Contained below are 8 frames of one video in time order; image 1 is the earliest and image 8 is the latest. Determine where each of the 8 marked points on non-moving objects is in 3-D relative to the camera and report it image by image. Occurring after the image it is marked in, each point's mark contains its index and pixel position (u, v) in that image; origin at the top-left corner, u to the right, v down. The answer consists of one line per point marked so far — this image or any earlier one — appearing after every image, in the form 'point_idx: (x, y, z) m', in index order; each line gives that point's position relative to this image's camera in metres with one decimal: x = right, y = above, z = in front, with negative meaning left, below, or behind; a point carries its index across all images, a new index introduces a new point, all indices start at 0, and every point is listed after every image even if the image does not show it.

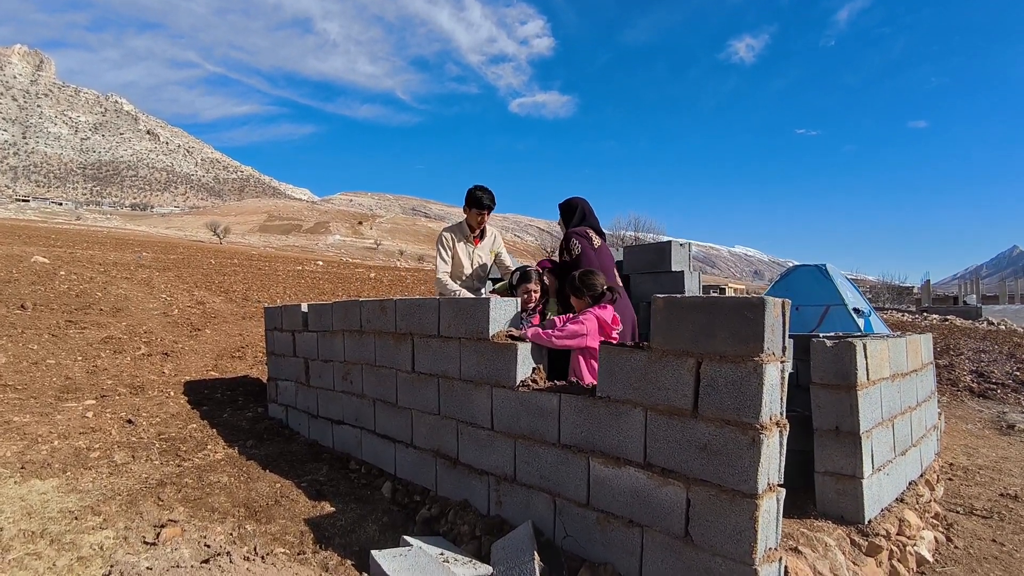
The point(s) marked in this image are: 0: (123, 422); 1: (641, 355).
0: (-3.2, -1.1, +5.0) m
1: (+0.5, -0.3, +2.5) m
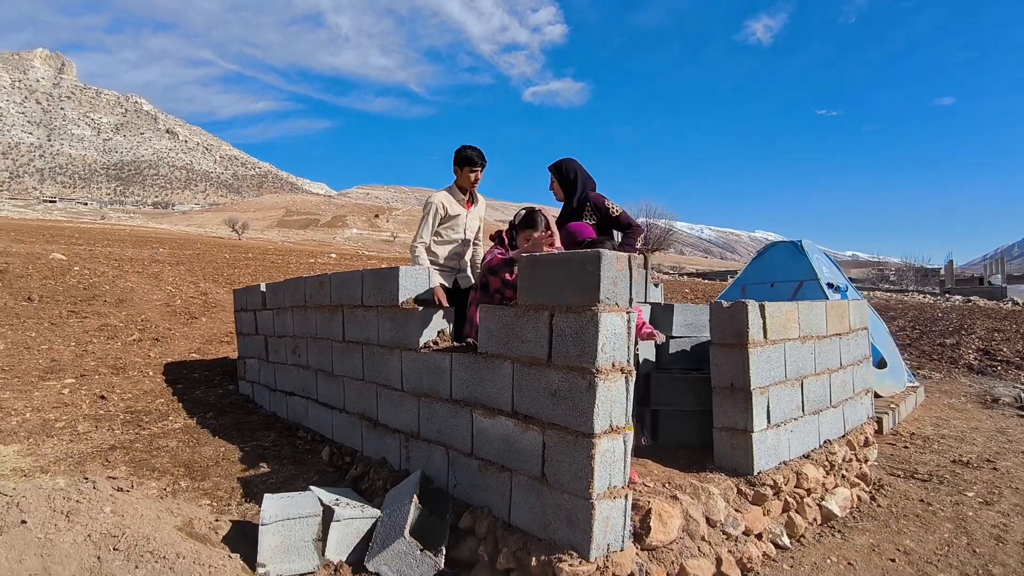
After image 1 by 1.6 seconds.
0: (-3.6, -0.9, +5.4) m
1: (0.0, -0.1, +2.7) m
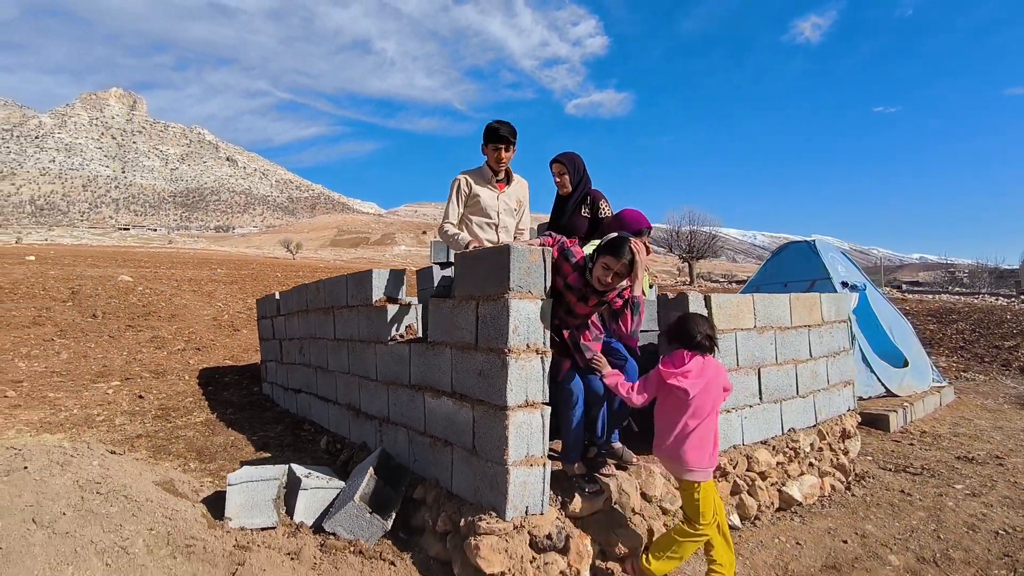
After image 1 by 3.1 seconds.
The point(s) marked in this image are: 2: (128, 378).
0: (-3.7, -1.1, +6.0) m
1: (-0.3, -0.1, +3.1) m
2: (-4.3, -1.0, +6.8) m
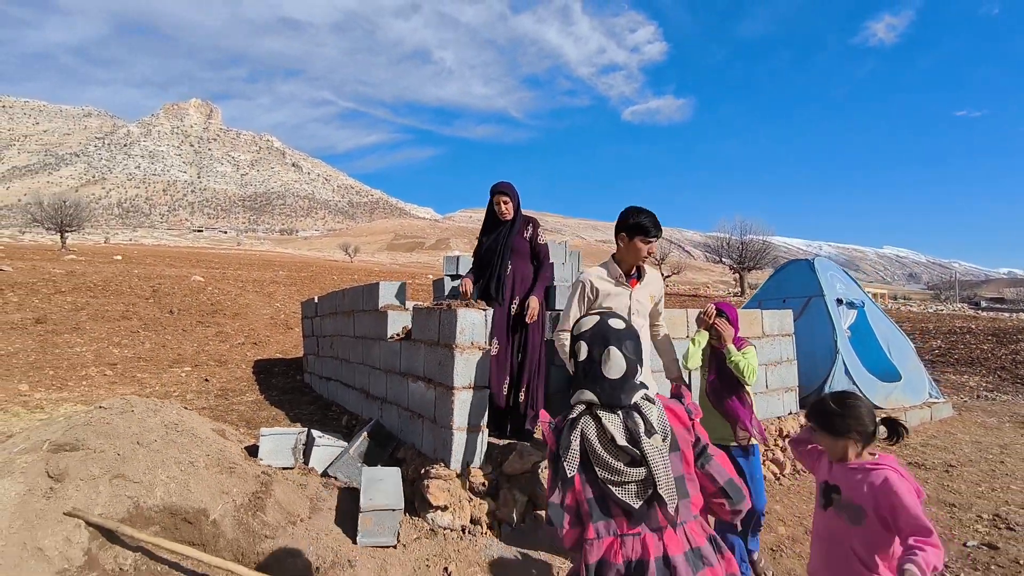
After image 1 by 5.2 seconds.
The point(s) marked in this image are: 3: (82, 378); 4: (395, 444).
0: (-3.7, -1.1, +7.4) m
1: (-0.6, -0.2, +4.1) m
2: (-4.2, -1.0, +8.2) m
3: (-4.8, -1.0, +6.8) m
4: (-0.8, -1.1, +4.4) m
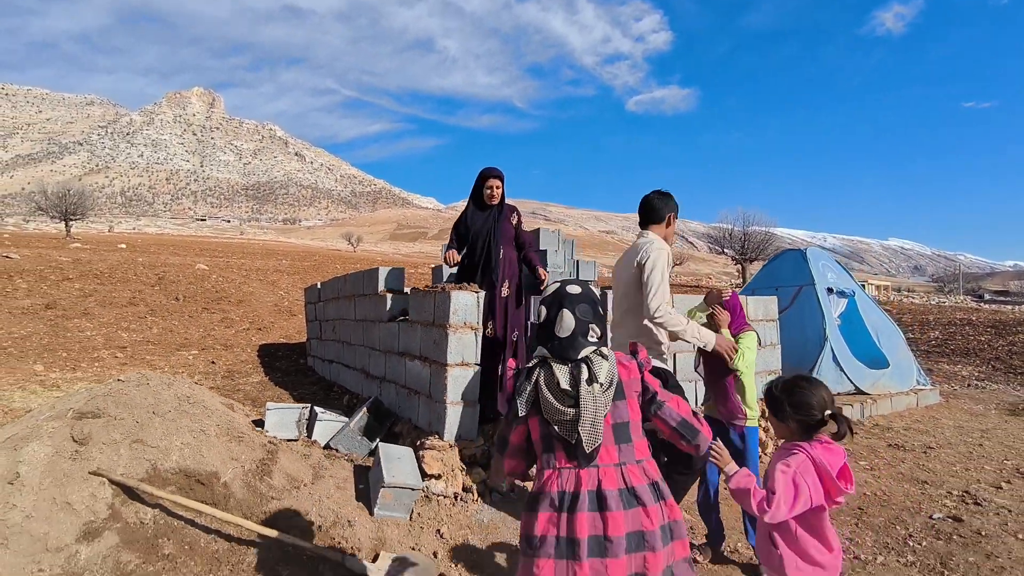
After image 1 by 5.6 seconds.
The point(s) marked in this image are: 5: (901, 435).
0: (-3.8, -0.9, +7.6) m
1: (-0.7, 0.0, +4.4) m
2: (-4.3, -0.8, +8.5) m
3: (-4.8, -0.8, +7.1) m
4: (-0.9, -1.0, +4.6) m
5: (+4.7, -1.8, +7.4) m
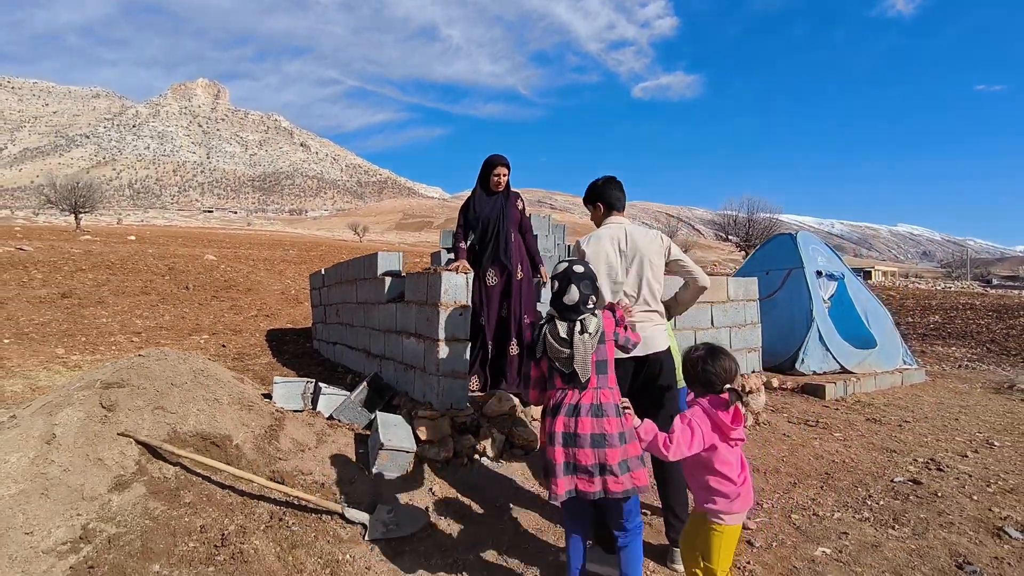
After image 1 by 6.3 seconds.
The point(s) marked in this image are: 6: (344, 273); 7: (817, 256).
0: (-3.8, -0.7, +8.0) m
1: (-0.8, +0.1, +4.7) m
2: (-4.3, -0.7, +8.9) m
3: (-4.9, -0.7, +7.5) m
4: (-1.0, -0.9, +5.0) m
5: (+4.7, -1.6, +7.7) m
6: (-1.8, +0.2, +6.7) m
7: (+5.0, +0.5, +10.1) m
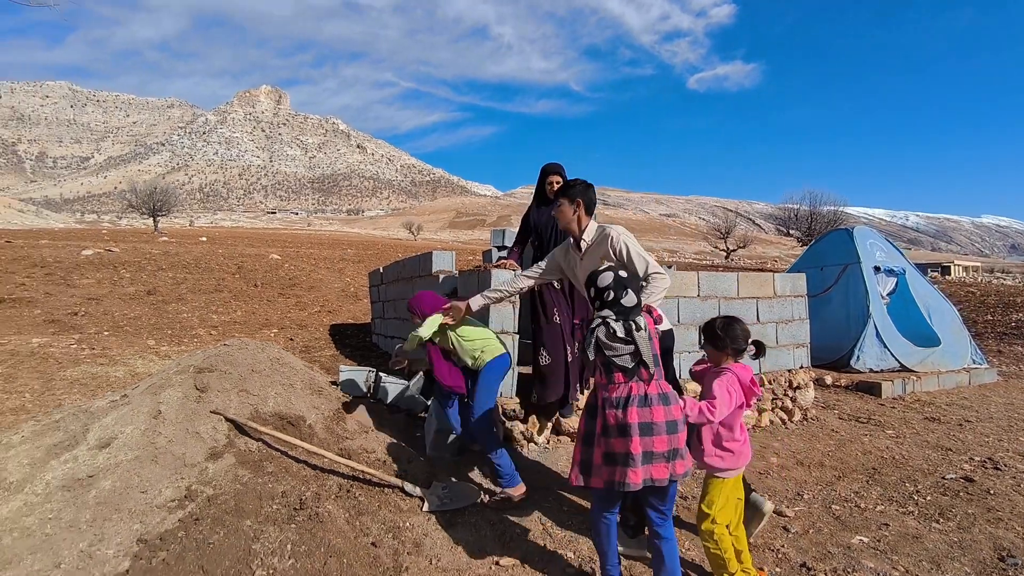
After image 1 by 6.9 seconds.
0: (-3.1, -0.7, +8.6) m
1: (-0.4, +0.1, +5.1) m
2: (-3.6, -0.6, +9.5) m
3: (-4.3, -0.7, +8.2) m
4: (-0.6, -0.8, +5.3) m
5: (+5.3, -1.5, +7.6) m
6: (-1.3, +0.2, +7.1) m
7: (+5.8, +0.6, +10.0) m
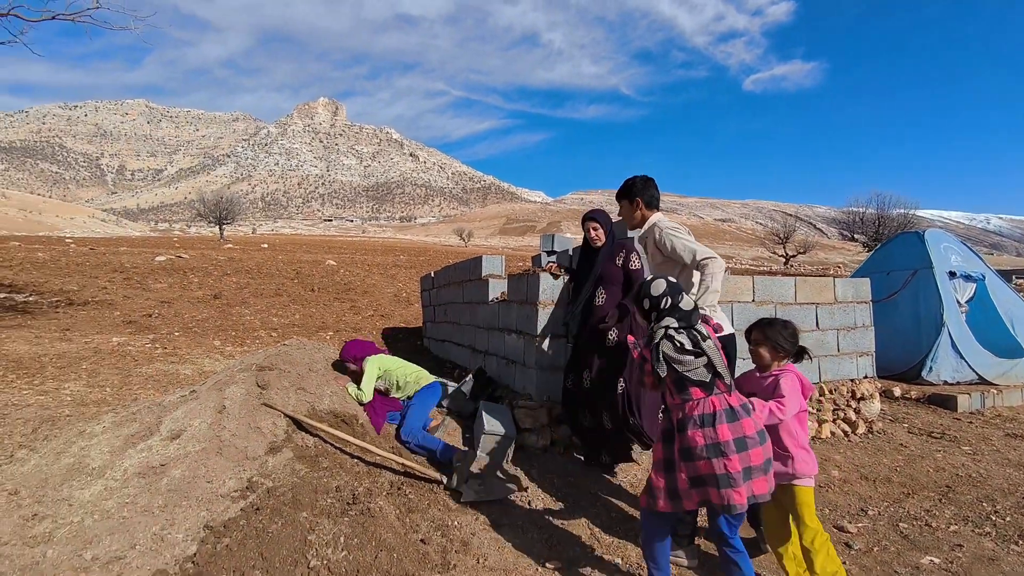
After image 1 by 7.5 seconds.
0: (-2.4, -0.8, +8.9) m
1: (0.0, +0.1, +5.1) m
2: (-2.8, -0.7, +9.8) m
3: (-3.6, -0.7, +8.6) m
4: (-0.2, -0.9, +5.4) m
5: (+5.9, -1.5, +7.2) m
6: (-0.7, +0.2, +7.3) m
7: (+6.6, +0.5, +9.5) m
